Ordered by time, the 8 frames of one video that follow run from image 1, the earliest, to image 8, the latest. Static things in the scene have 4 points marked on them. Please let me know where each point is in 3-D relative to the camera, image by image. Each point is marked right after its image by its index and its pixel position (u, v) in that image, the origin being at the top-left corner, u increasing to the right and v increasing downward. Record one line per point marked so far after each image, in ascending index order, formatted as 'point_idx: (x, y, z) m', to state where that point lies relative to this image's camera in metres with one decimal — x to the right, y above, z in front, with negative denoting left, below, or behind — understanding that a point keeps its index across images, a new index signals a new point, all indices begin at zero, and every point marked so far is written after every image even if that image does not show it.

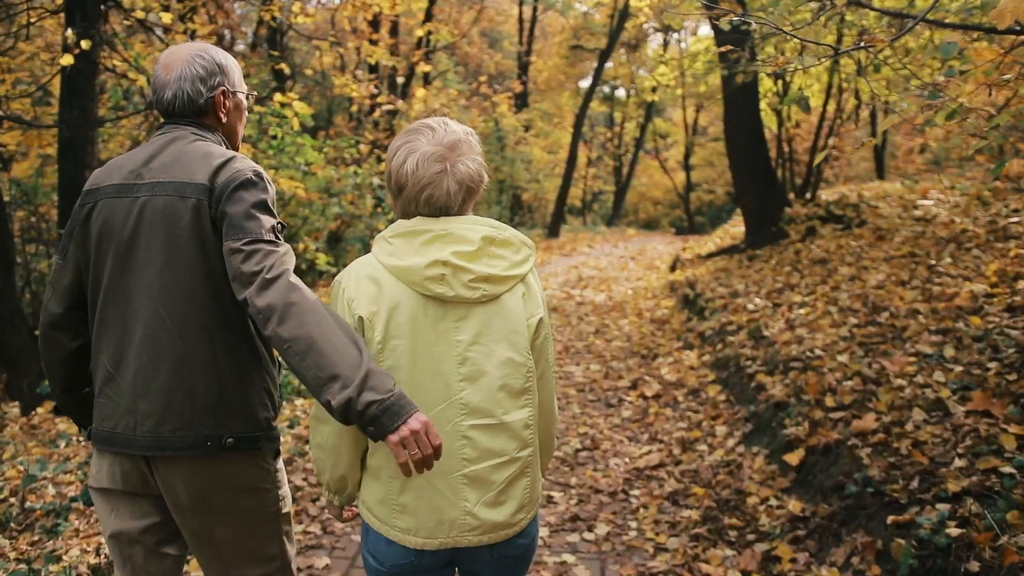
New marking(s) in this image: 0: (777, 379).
0: (+2.1, -0.7, +5.8) m
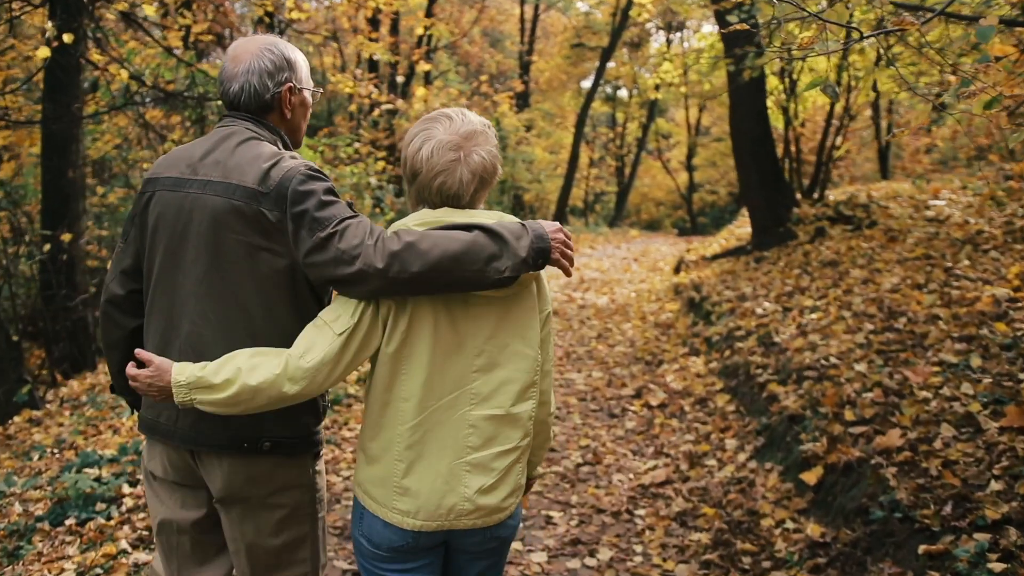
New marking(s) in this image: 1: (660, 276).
0: (+2.1, -0.8, +5.5) m
1: (+2.6, +0.2, +13.2) m
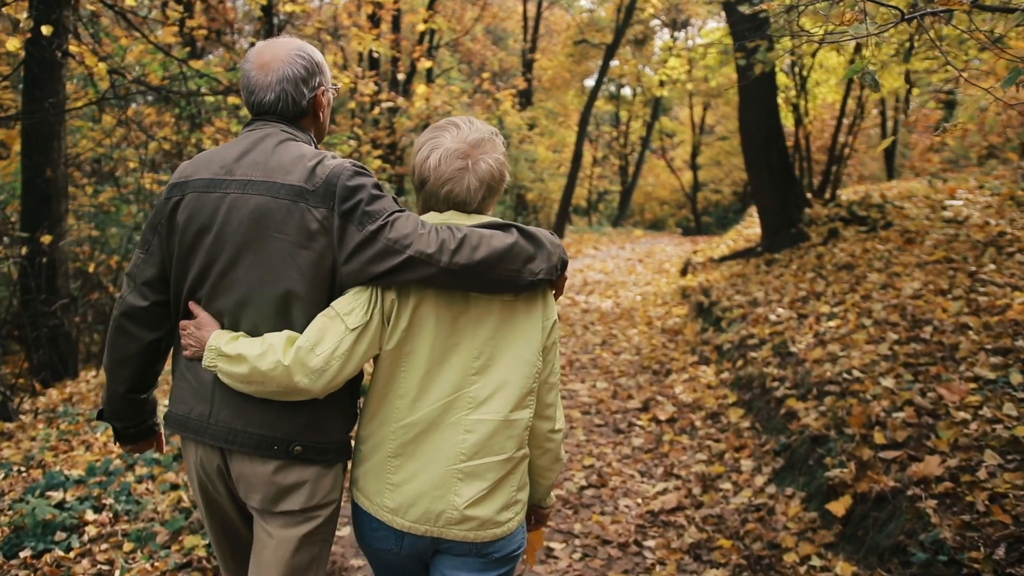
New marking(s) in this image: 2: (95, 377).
0: (+2.1, -0.8, +5.1) m
1: (+2.7, +0.2, +12.8) m
2: (-4.9, -1.0, +8.6) m
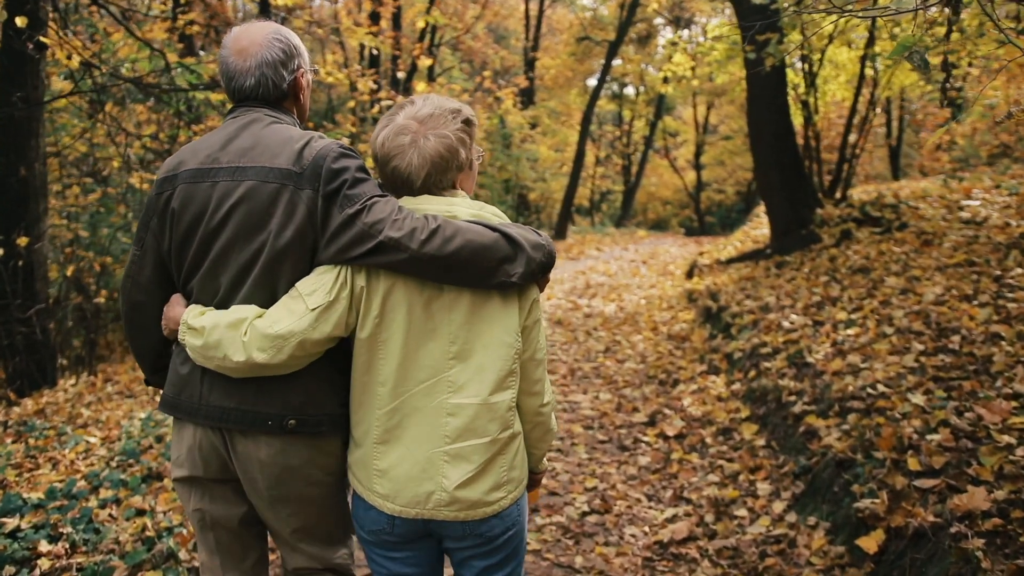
0: (+2.0, -0.9, +4.7) m
1: (+2.7, +0.1, +12.4) m
2: (-4.9, -1.1, +8.2) m
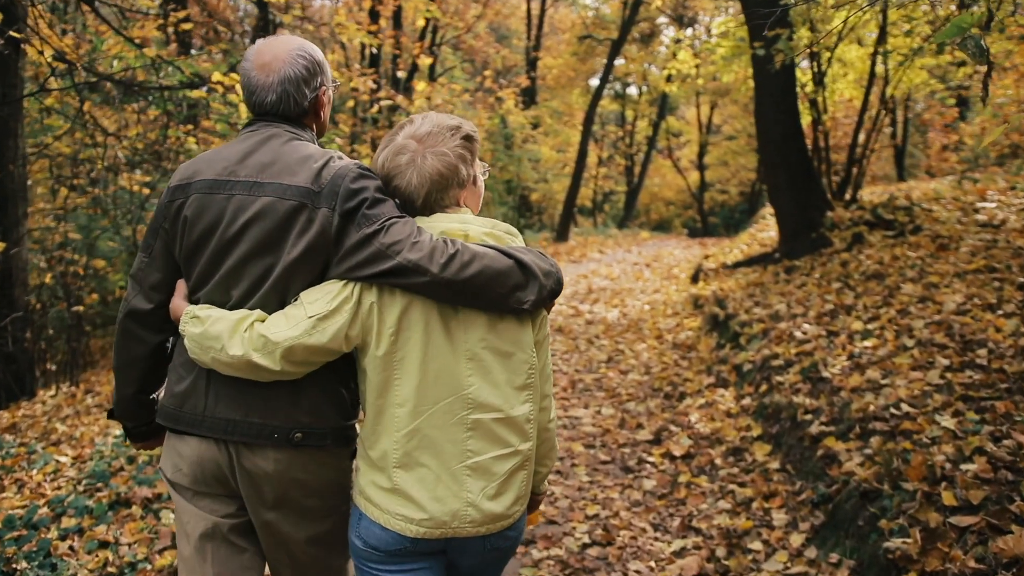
0: (+2.0, -0.9, +4.3) m
1: (+2.7, 0.0, +12.0) m
2: (-4.9, -1.2, +7.9) m
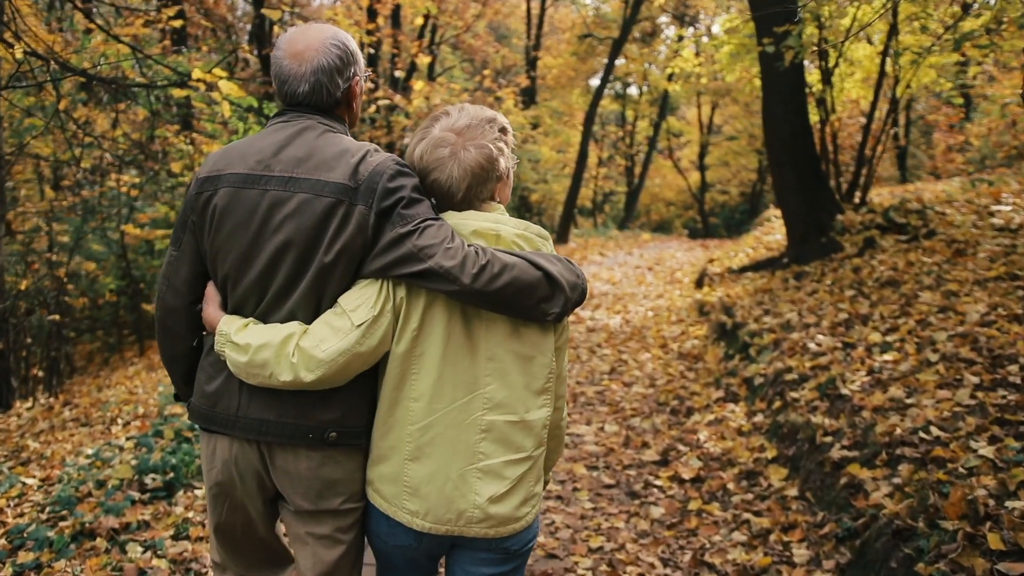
0: (+2.0, -1.0, +4.0) m
1: (+2.6, 0.0, +11.7) m
2: (-4.9, -1.2, +7.5) m
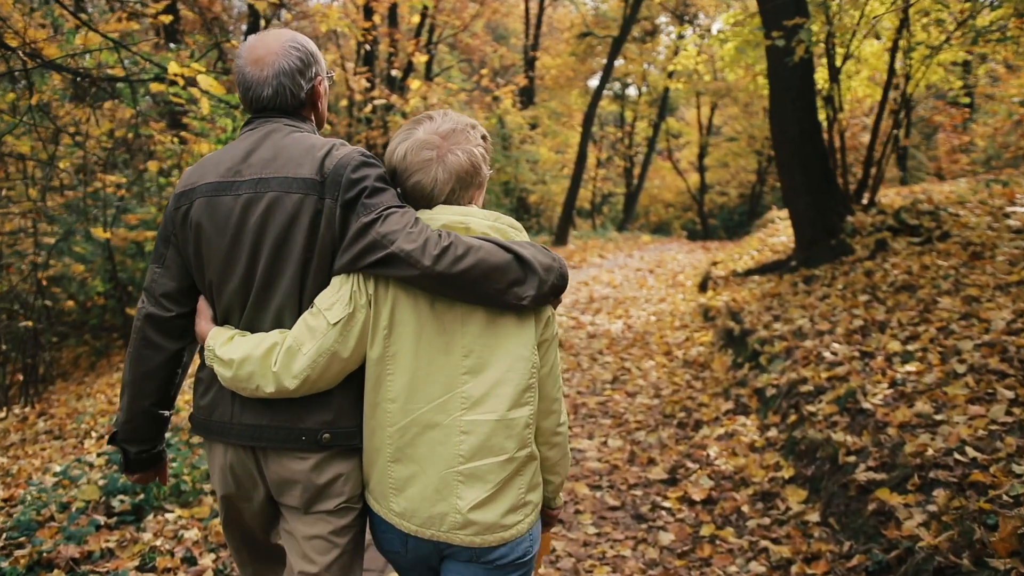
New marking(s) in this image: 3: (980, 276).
0: (+2.0, -1.1, +3.6) m
1: (+2.6, -0.1, +11.3) m
2: (-4.9, -1.3, +7.1) m
3: (+4.5, +0.1, +7.1) m
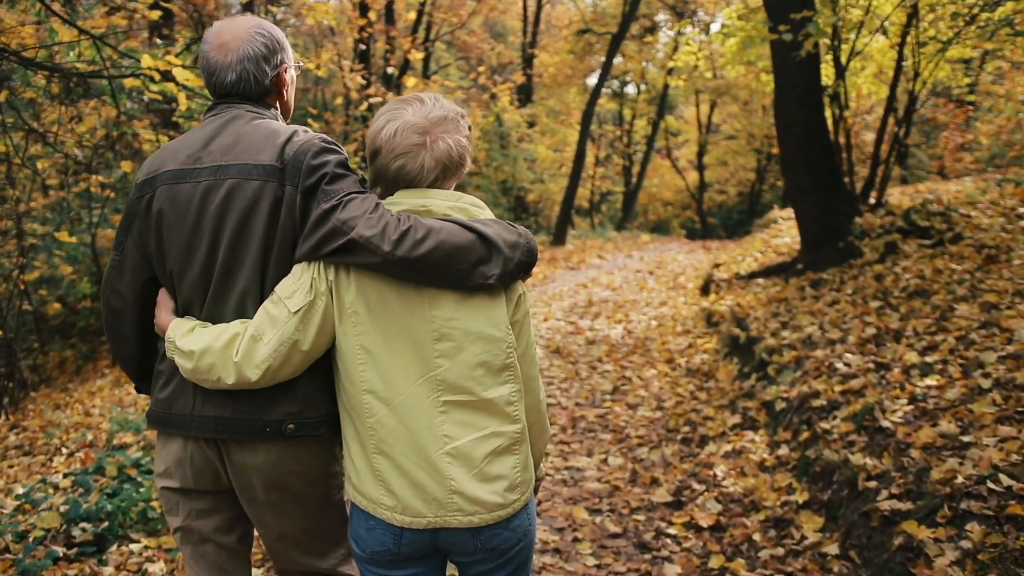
0: (+1.9, -1.1, +3.3) m
1: (+2.6, -0.1, +11.0) m
2: (-5.0, -1.3, +6.8) m
3: (+4.4, +0.1, +6.8) m
